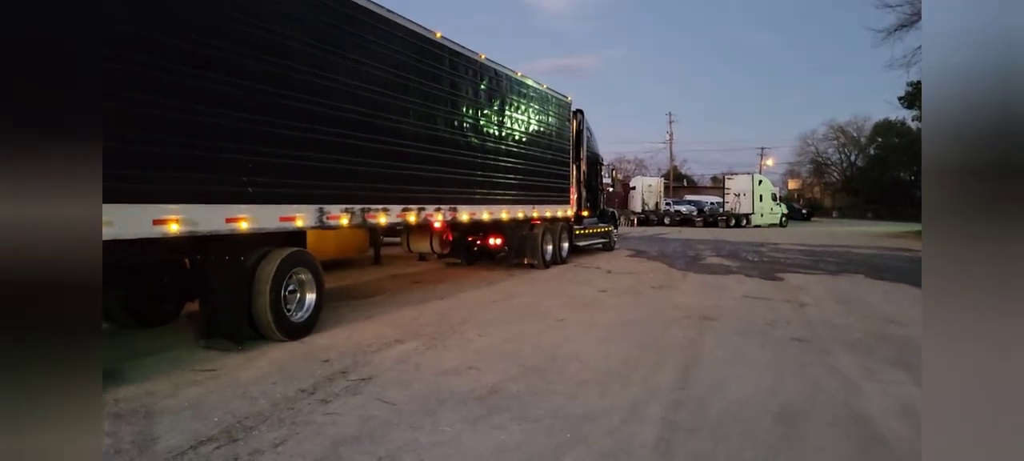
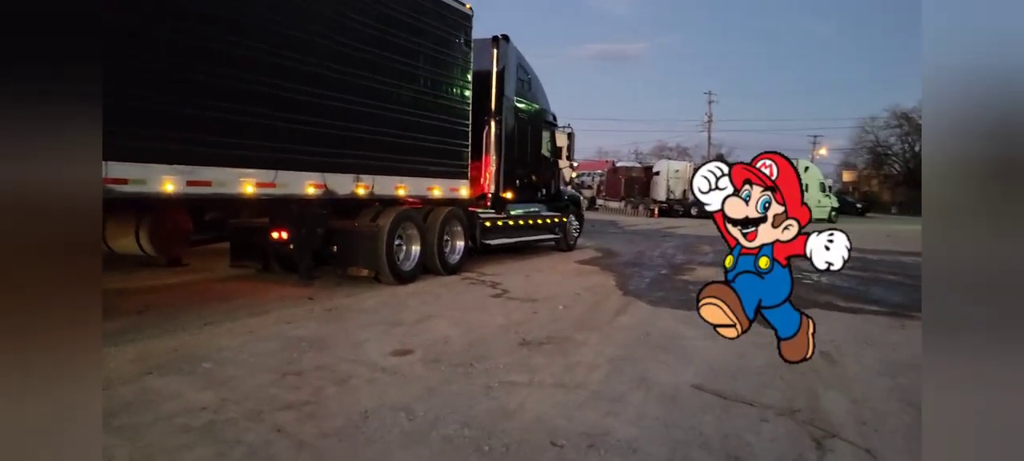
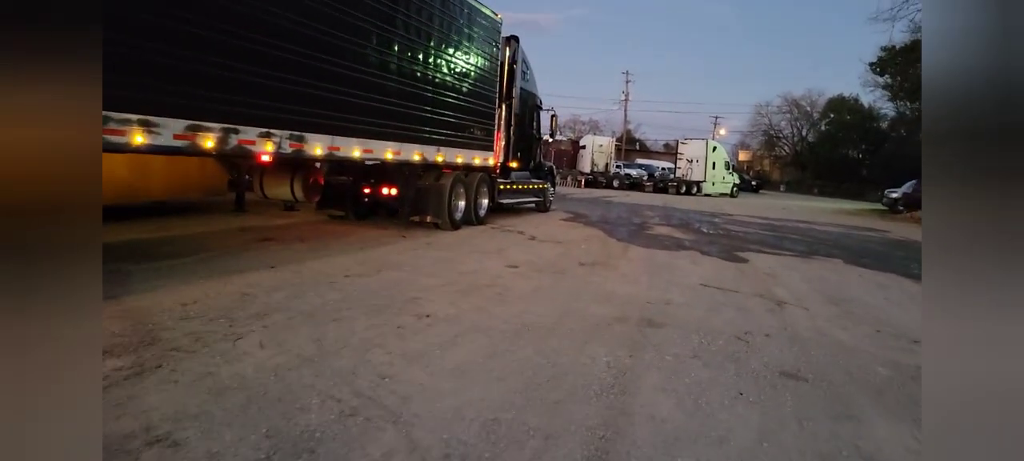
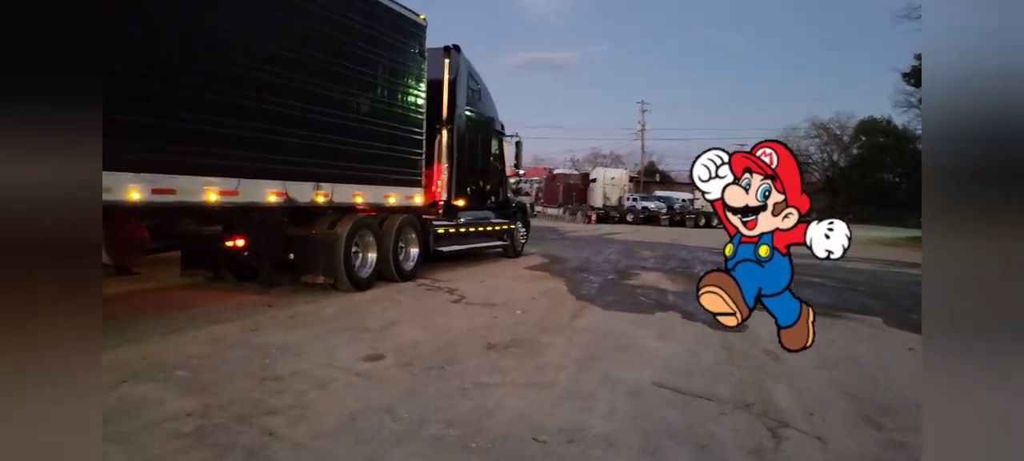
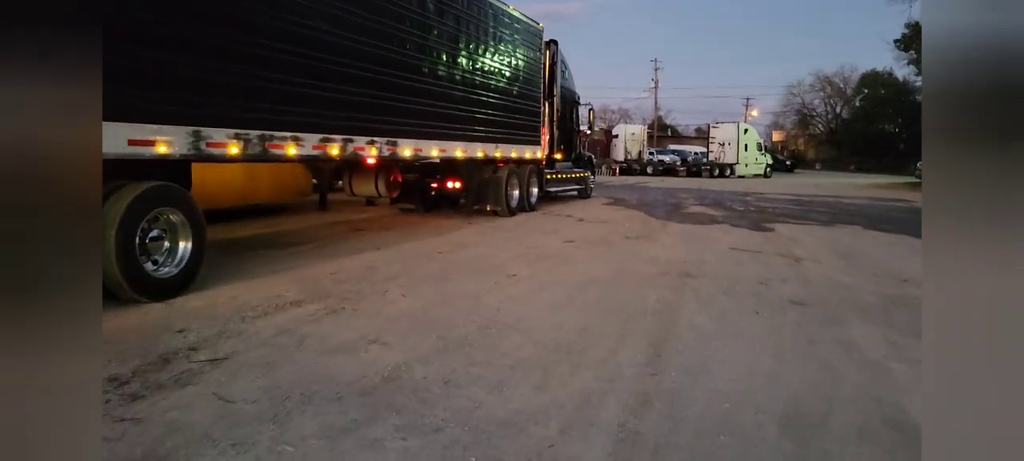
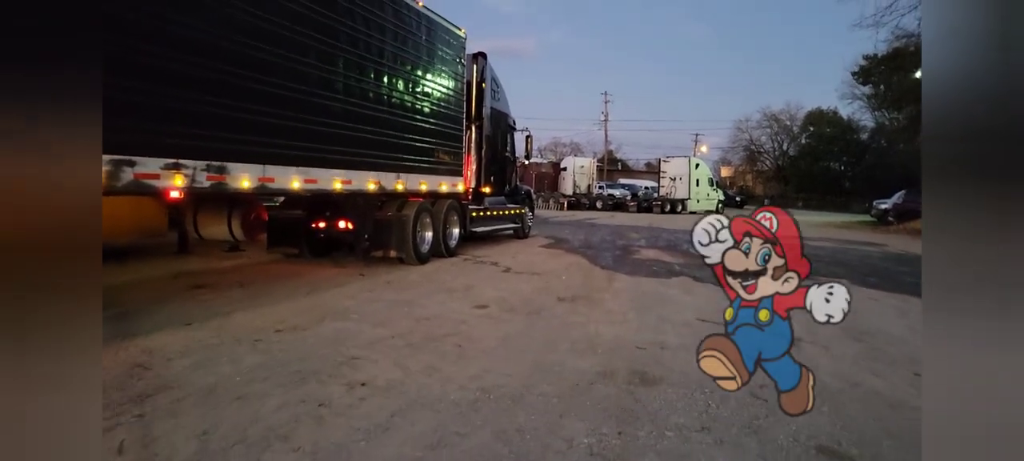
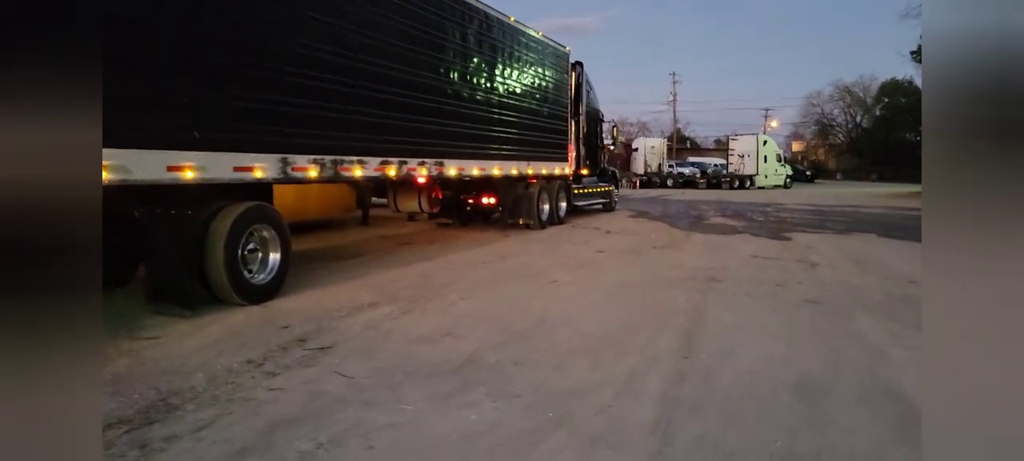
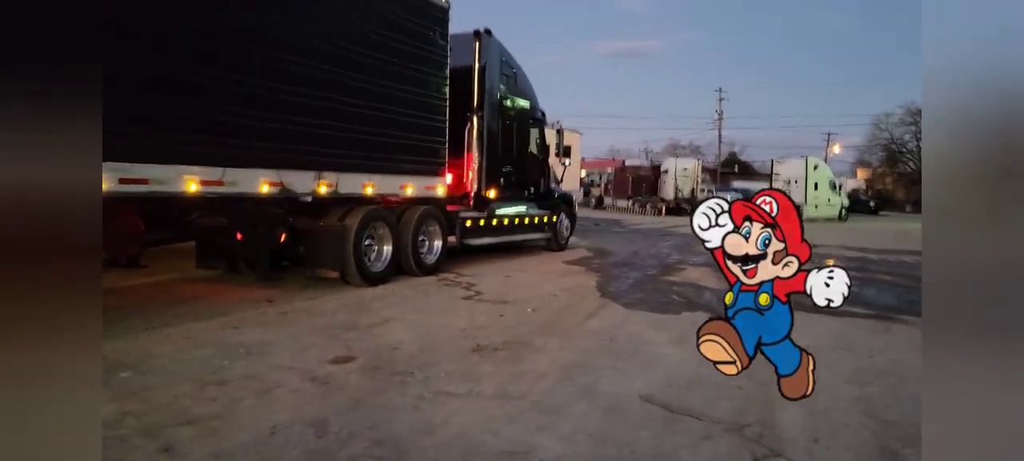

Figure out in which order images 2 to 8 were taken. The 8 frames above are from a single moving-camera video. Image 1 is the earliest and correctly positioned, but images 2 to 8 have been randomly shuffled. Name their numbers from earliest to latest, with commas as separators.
7, 5, 3, 6, 4, 2, 8
